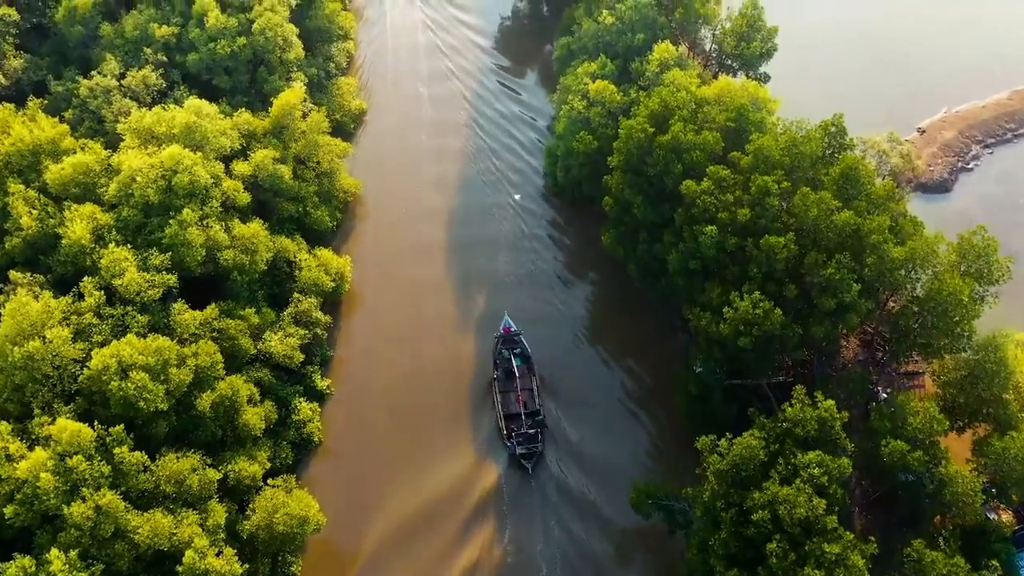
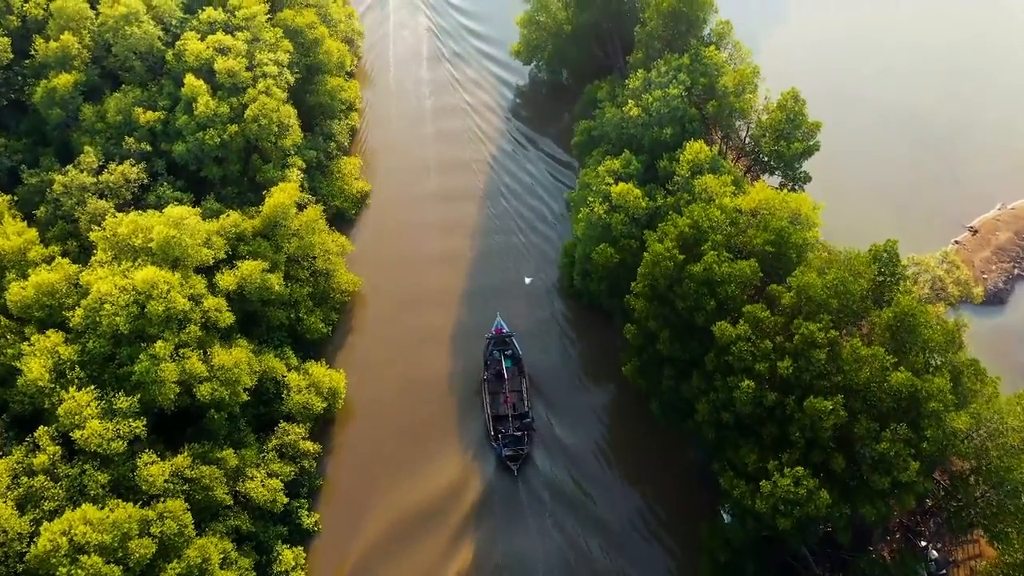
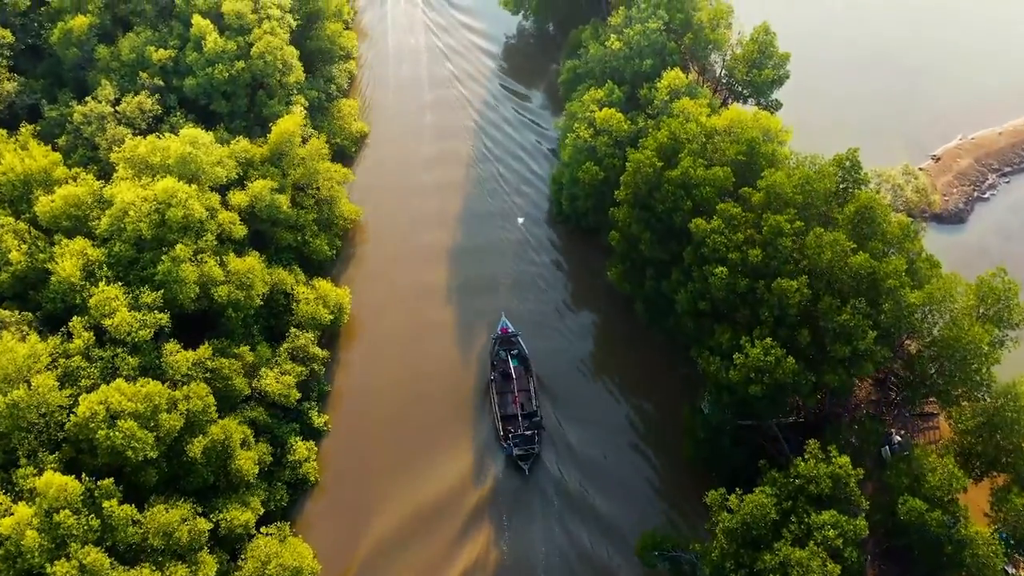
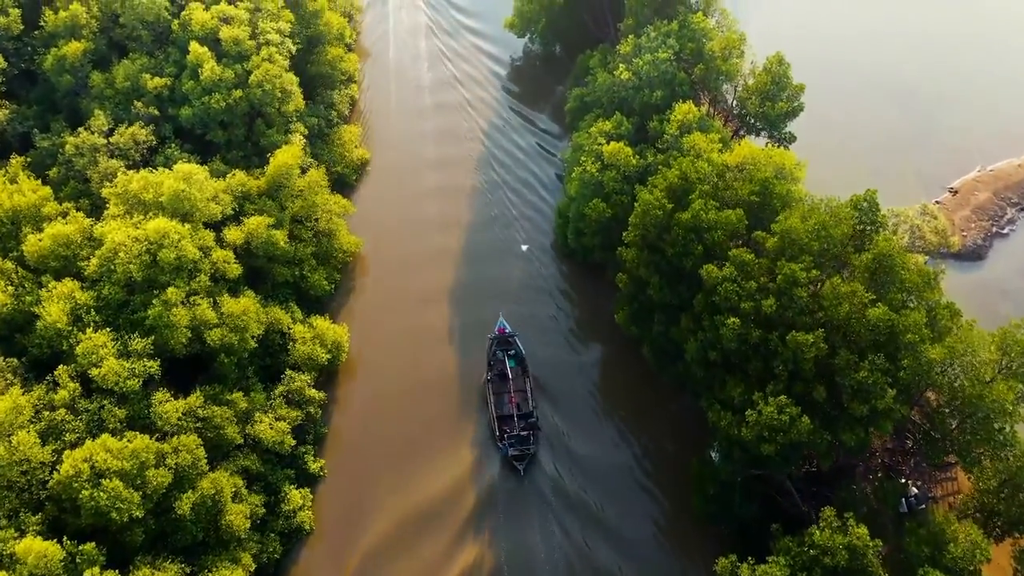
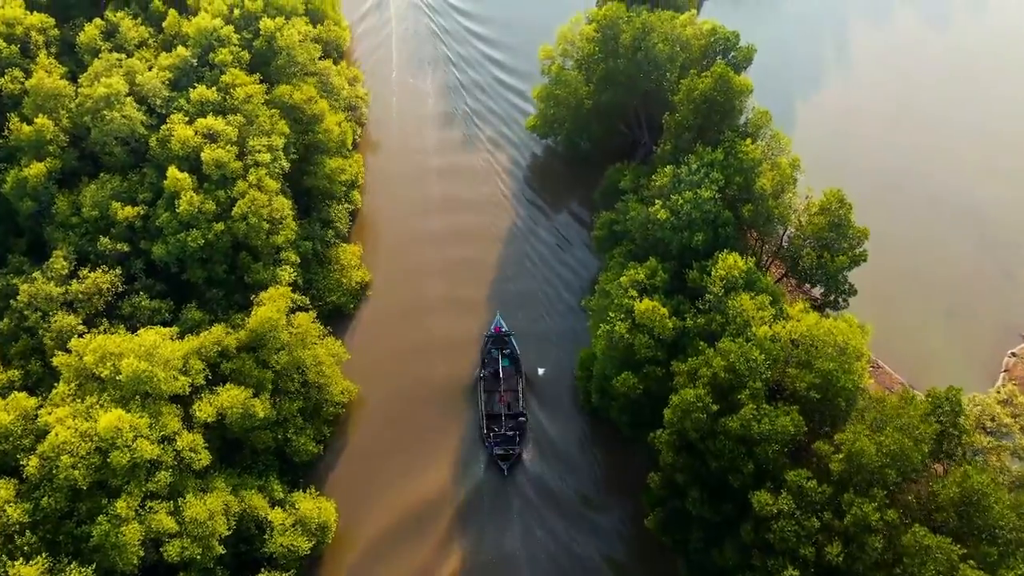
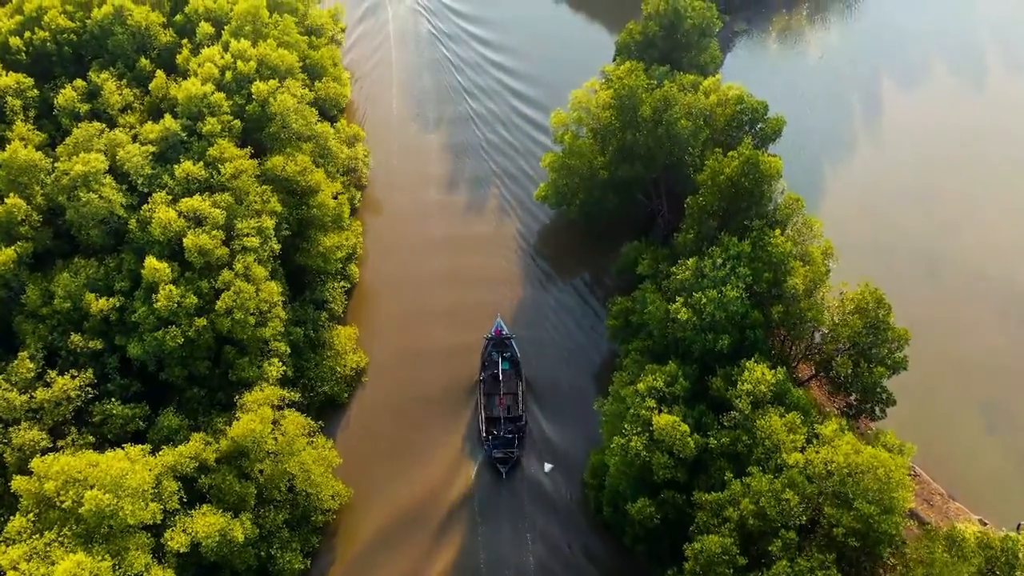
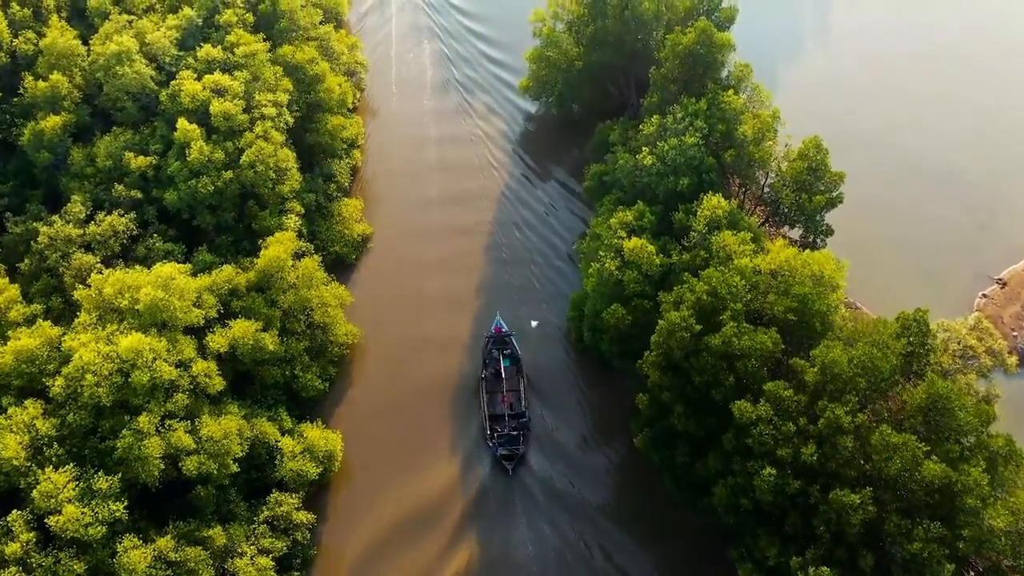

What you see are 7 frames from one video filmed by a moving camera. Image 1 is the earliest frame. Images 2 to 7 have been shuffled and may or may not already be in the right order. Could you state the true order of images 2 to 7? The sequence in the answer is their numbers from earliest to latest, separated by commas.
3, 4, 2, 7, 5, 6
